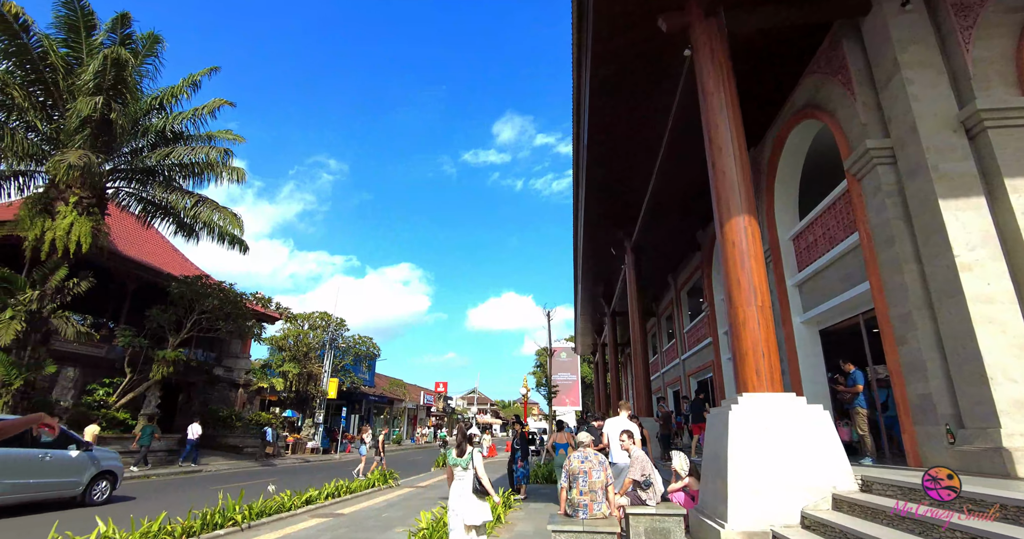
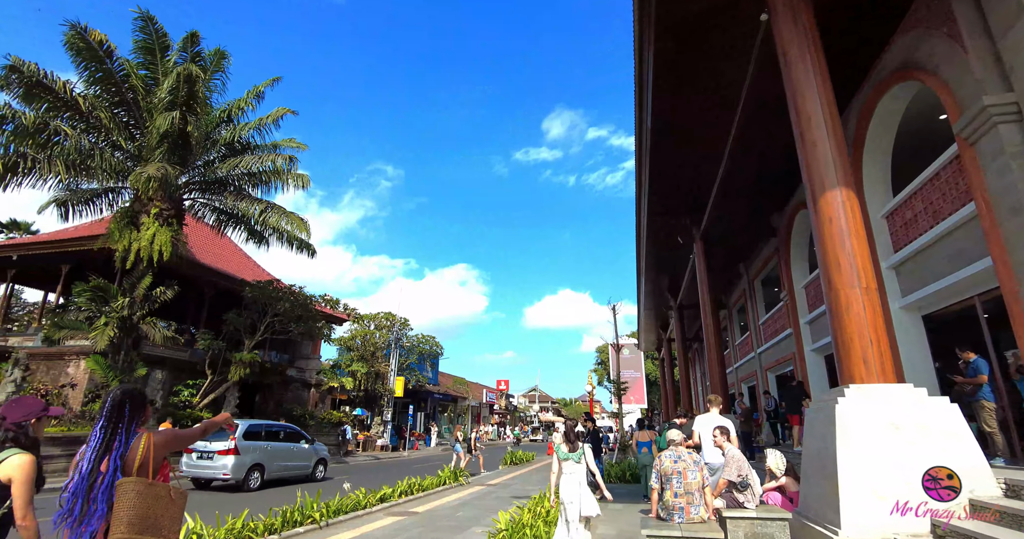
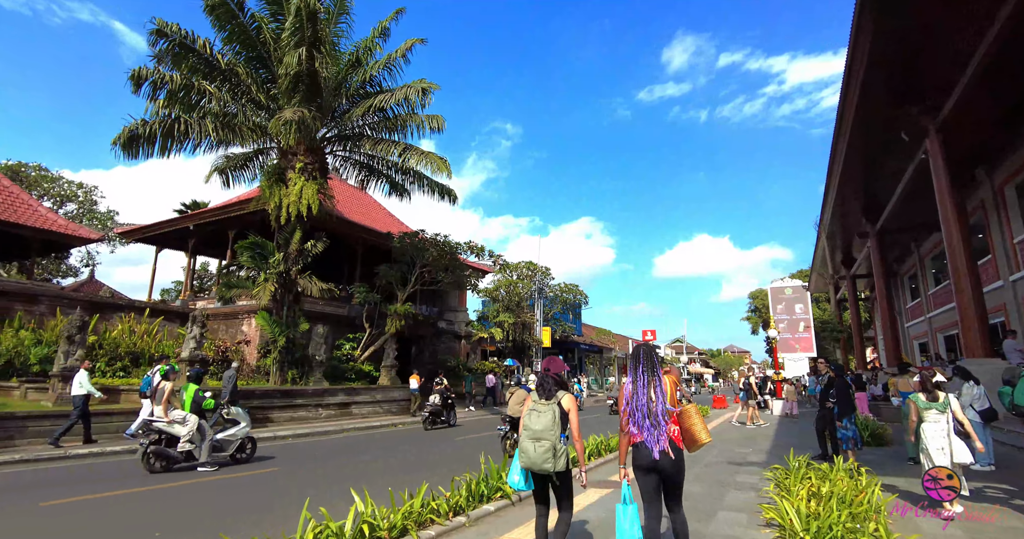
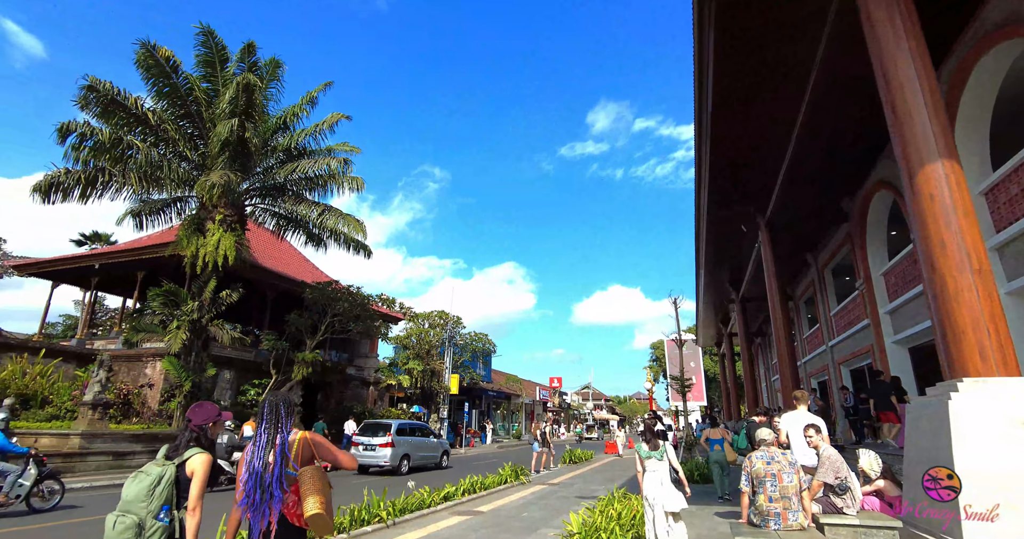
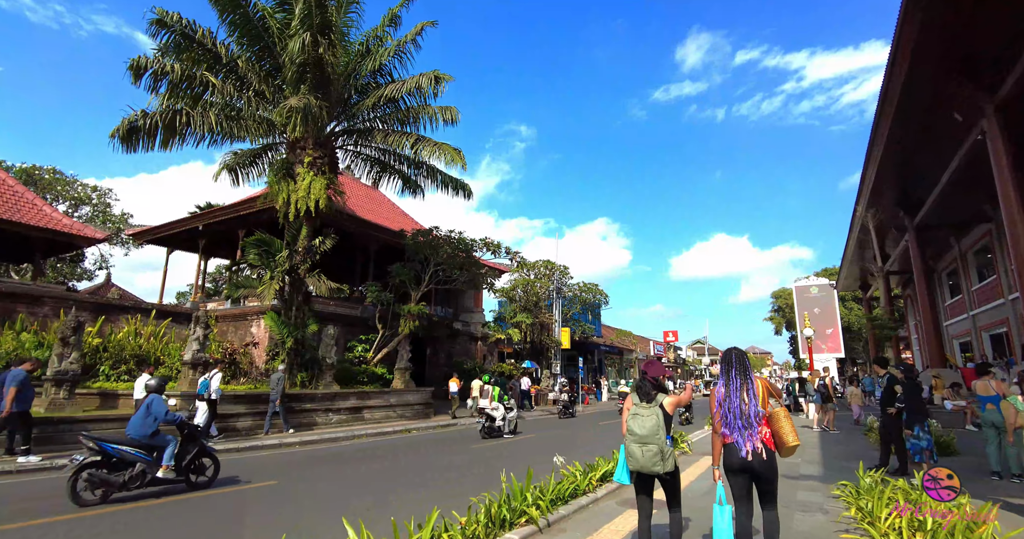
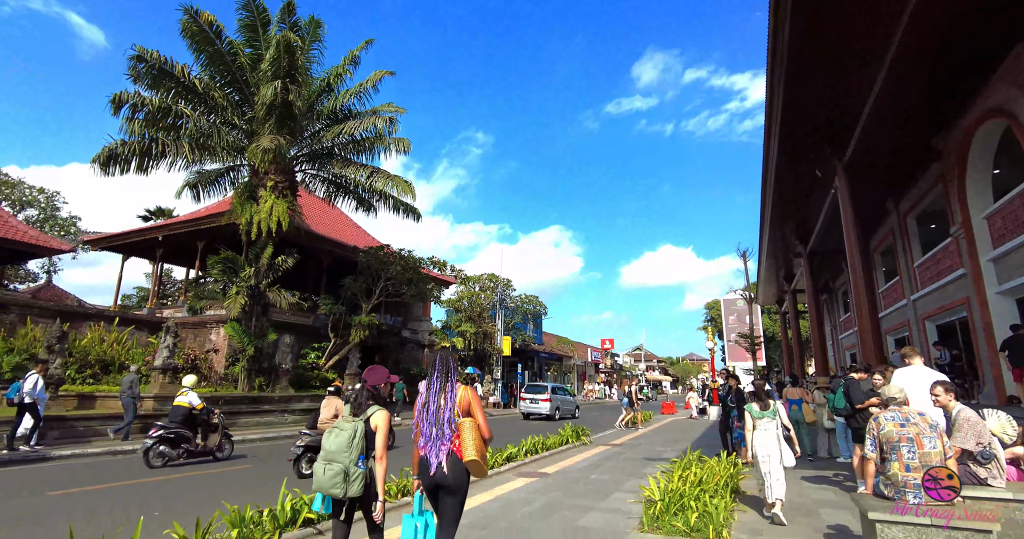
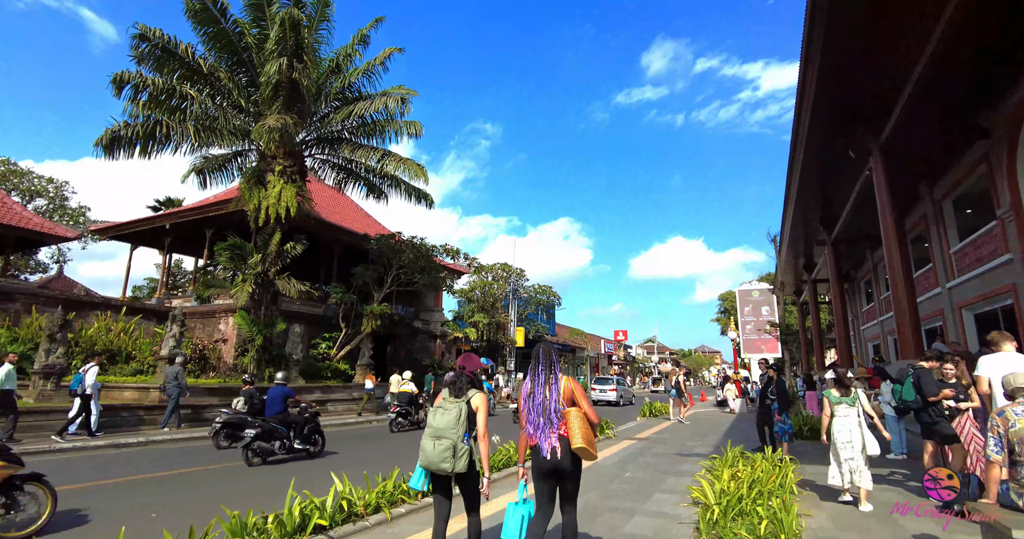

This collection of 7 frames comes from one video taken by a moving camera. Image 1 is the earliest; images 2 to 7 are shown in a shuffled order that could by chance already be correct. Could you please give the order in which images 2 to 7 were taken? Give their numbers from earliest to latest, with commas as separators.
2, 4, 6, 7, 3, 5
